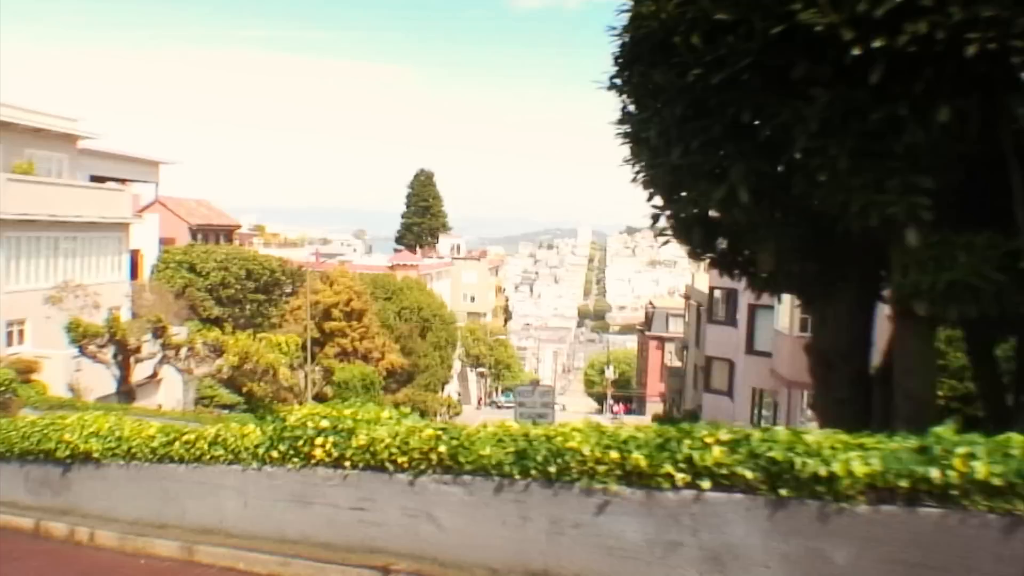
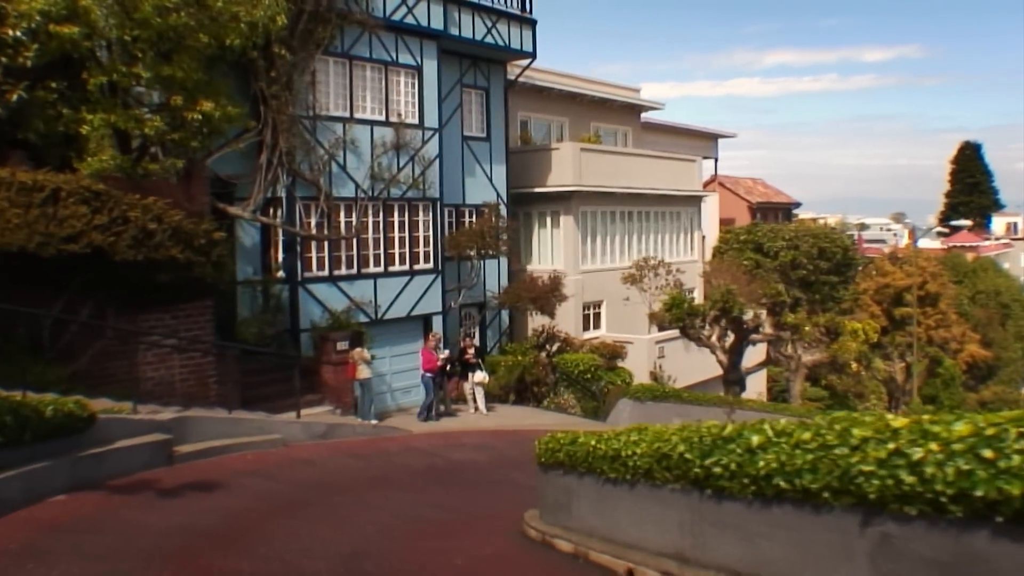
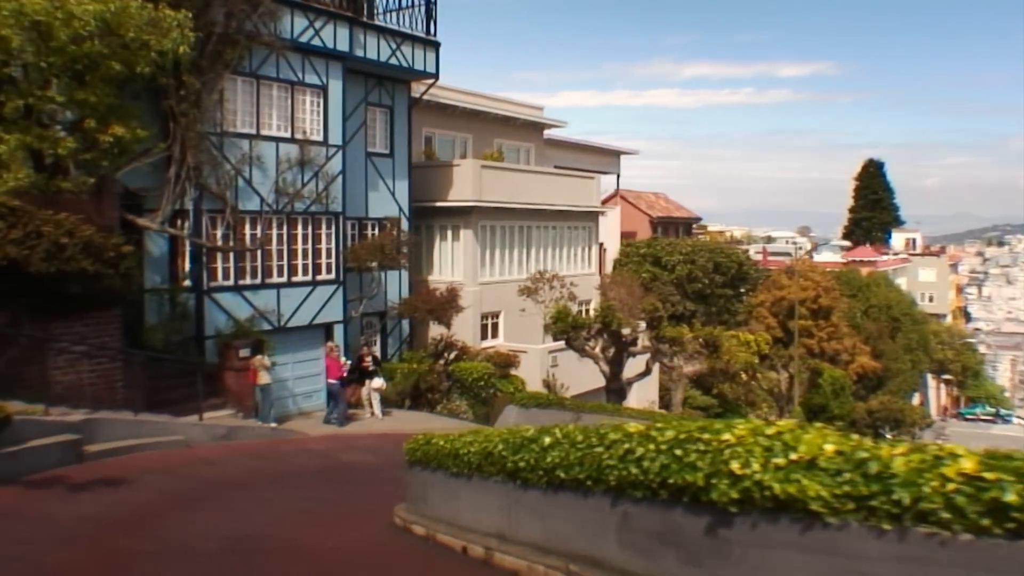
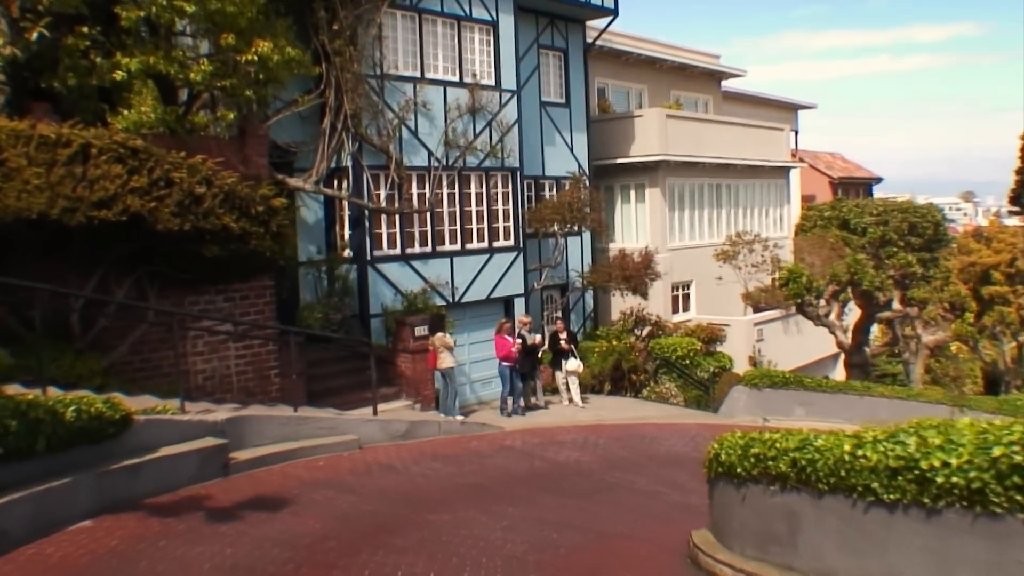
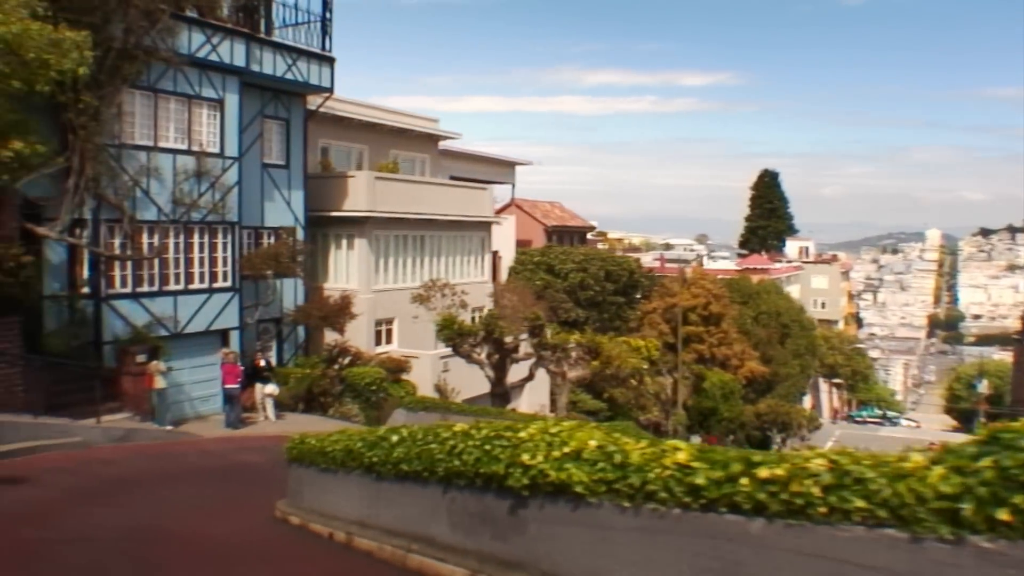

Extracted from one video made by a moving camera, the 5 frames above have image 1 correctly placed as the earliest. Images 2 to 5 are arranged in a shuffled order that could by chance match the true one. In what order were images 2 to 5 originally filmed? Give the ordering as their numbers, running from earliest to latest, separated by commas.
5, 3, 2, 4
